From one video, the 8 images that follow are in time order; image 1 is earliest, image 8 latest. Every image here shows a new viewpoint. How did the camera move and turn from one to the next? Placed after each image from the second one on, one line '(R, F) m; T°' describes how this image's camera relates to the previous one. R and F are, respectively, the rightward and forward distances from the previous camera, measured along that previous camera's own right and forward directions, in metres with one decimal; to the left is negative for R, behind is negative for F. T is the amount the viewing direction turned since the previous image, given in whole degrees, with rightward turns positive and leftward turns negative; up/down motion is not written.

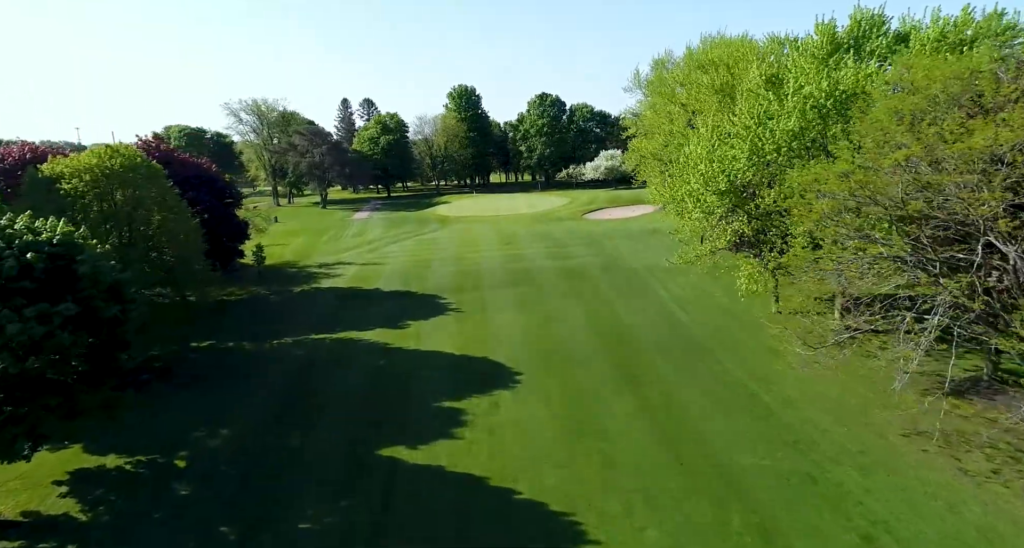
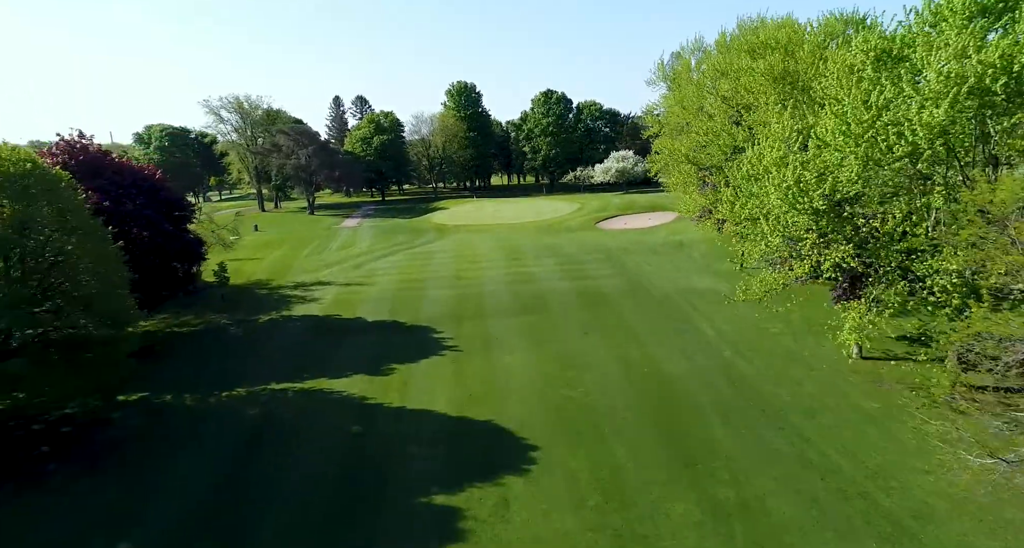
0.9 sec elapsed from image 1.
(-0.4, +6.4) m; 0°
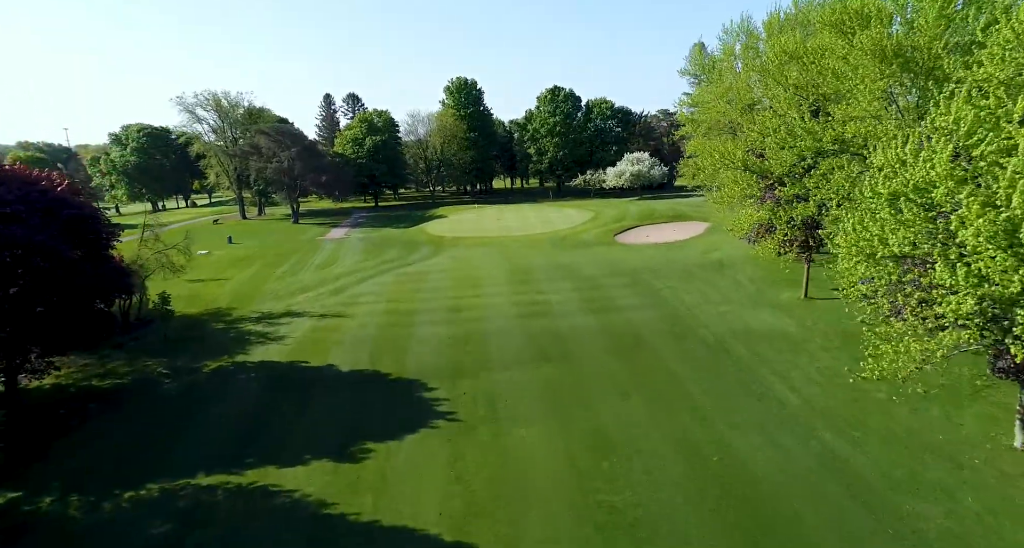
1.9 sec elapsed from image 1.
(-0.5, +7.0) m; 0°
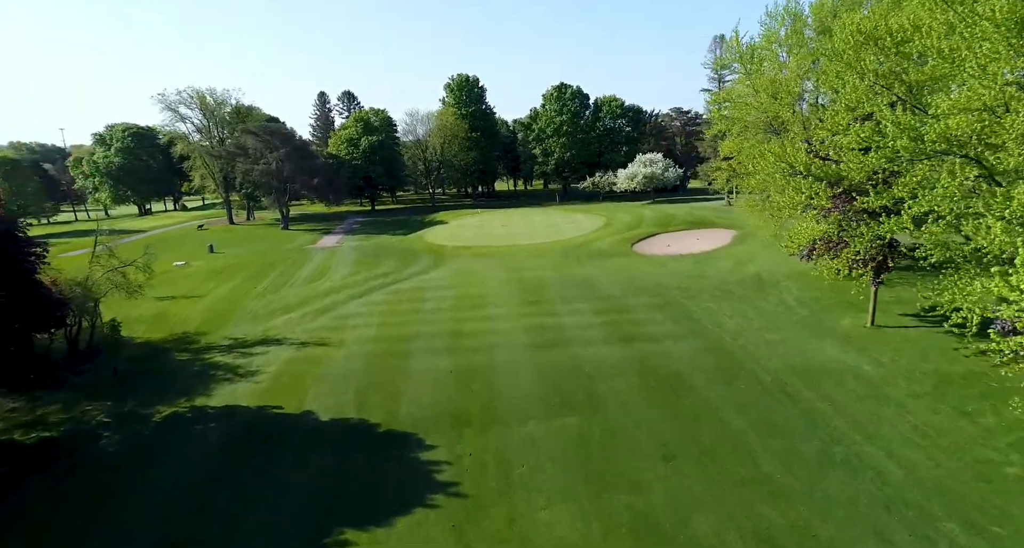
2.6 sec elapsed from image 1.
(-0.5, +4.6) m; 0°
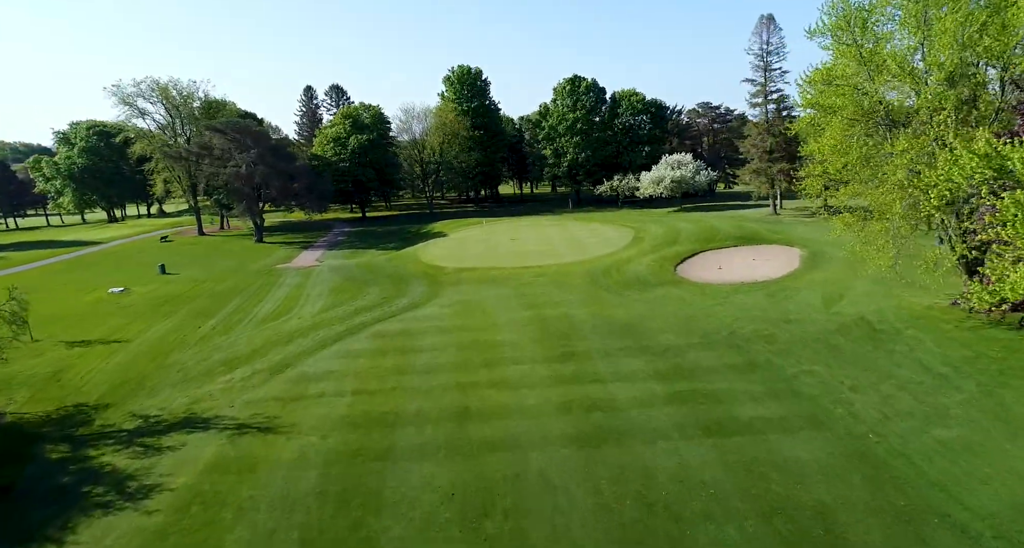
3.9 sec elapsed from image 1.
(-0.9, +8.8) m; 0°
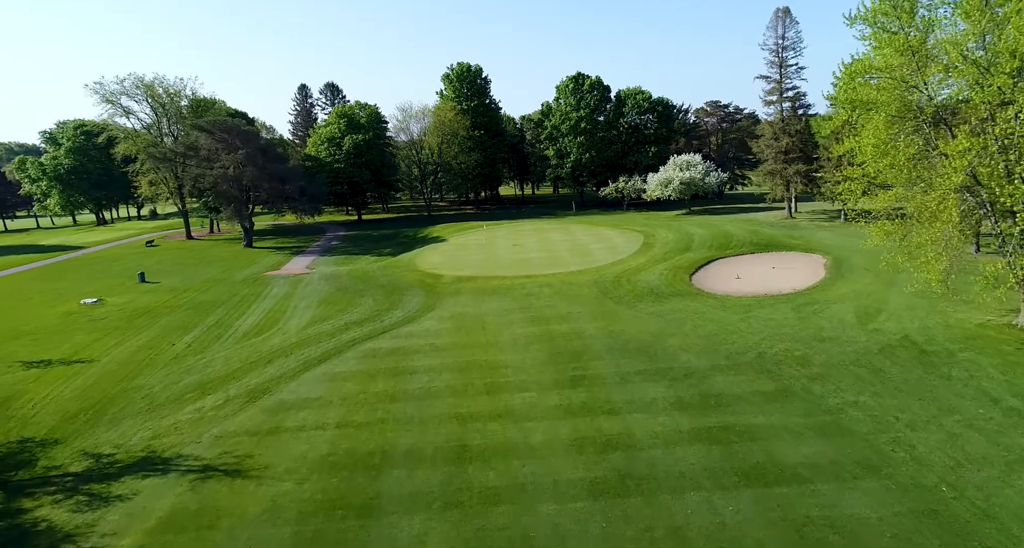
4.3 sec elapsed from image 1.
(-0.2, +2.6) m; 0°
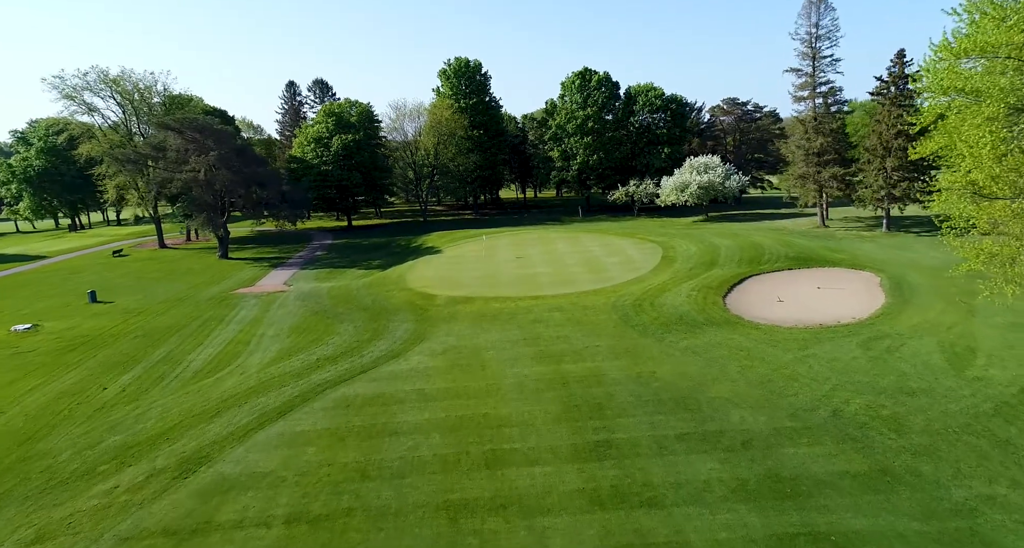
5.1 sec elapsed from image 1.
(-0.2, +5.0) m; 0°
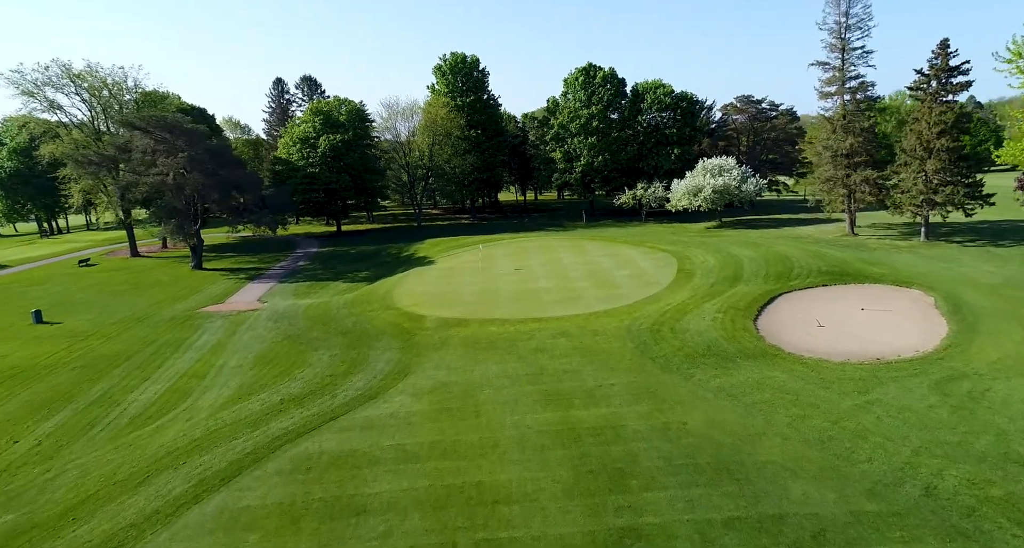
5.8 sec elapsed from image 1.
(0.0, +4.0) m; 0°
